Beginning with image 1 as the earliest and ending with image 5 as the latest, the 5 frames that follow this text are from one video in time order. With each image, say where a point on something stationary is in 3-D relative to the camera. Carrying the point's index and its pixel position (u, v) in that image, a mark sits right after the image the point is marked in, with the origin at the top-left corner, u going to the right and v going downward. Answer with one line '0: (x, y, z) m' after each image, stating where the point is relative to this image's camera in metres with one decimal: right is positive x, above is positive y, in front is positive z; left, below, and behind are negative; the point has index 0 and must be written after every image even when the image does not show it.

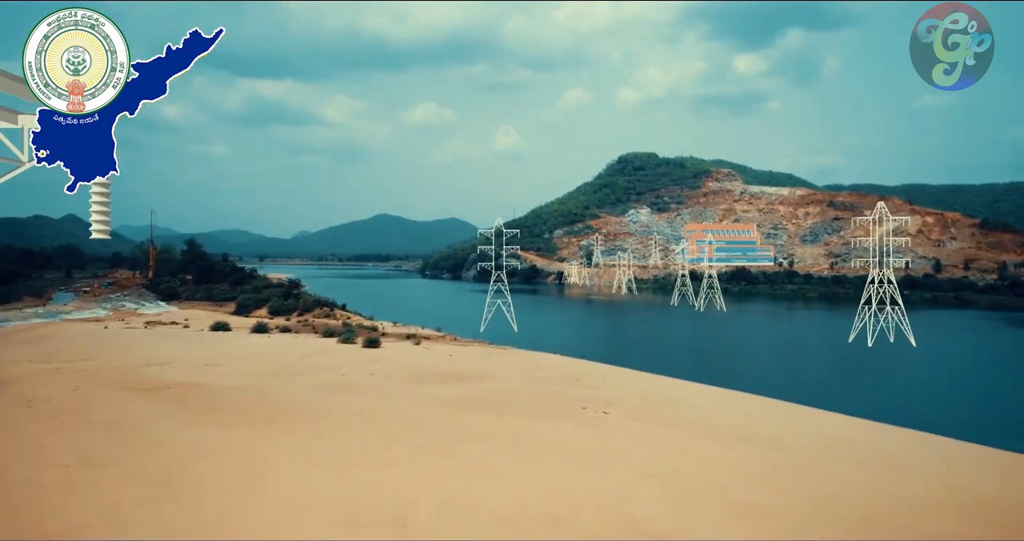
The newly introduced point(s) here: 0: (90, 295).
0: (-14.1, -0.8, +19.9) m
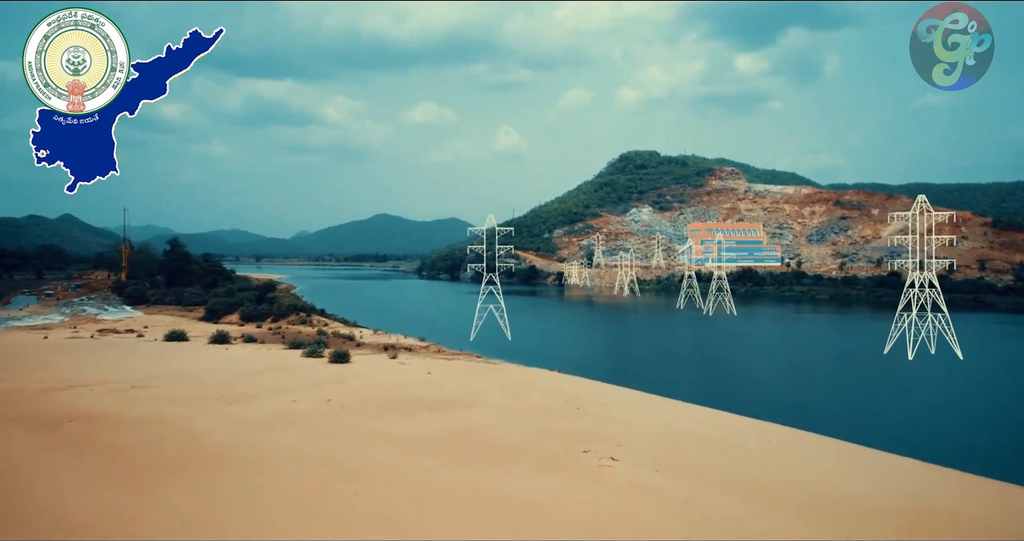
0: (-14.2, -0.8, +18.5) m
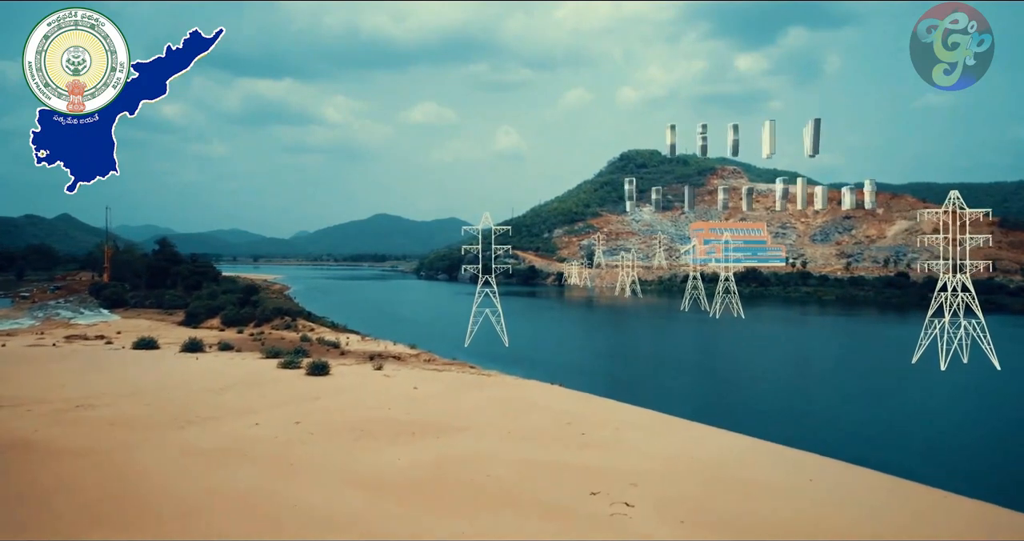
0: (-14.2, -0.9, +17.7) m
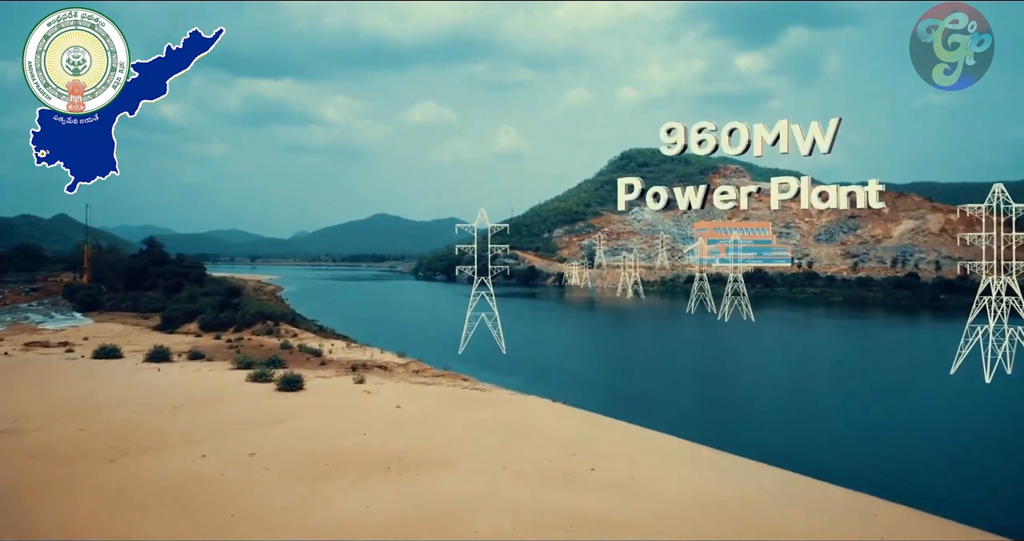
0: (-14.3, -0.9, +16.9) m
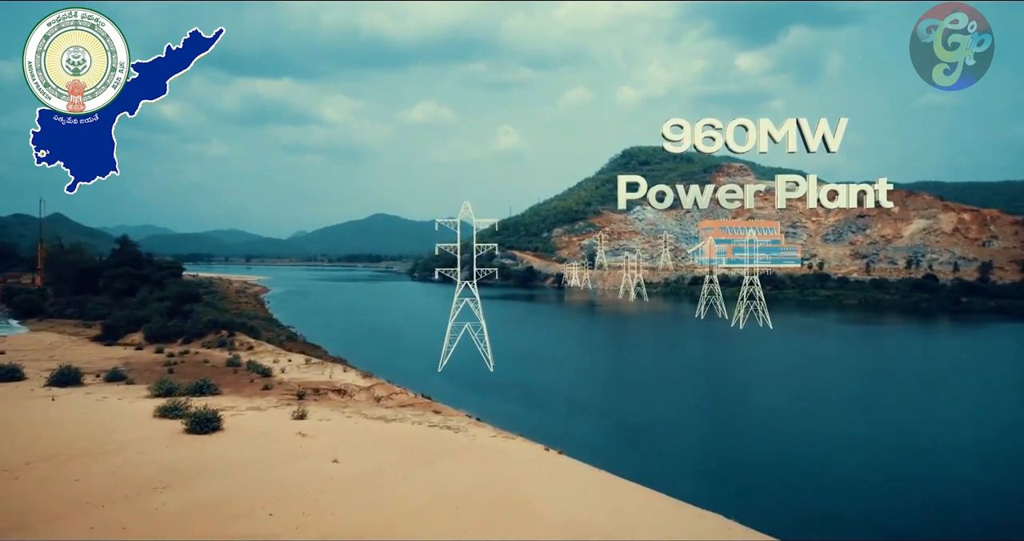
0: (-14.4, -0.9, +15.2) m
